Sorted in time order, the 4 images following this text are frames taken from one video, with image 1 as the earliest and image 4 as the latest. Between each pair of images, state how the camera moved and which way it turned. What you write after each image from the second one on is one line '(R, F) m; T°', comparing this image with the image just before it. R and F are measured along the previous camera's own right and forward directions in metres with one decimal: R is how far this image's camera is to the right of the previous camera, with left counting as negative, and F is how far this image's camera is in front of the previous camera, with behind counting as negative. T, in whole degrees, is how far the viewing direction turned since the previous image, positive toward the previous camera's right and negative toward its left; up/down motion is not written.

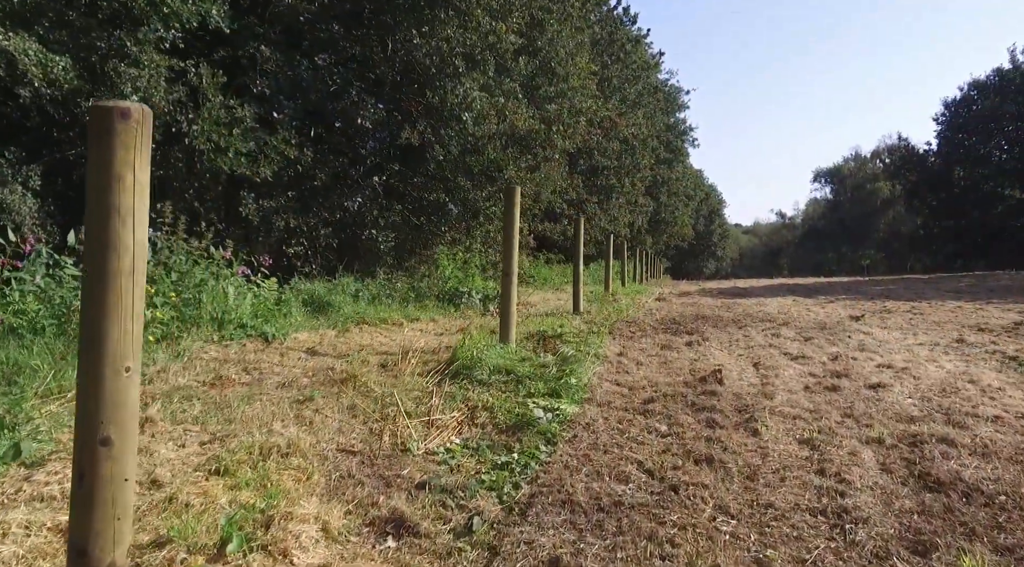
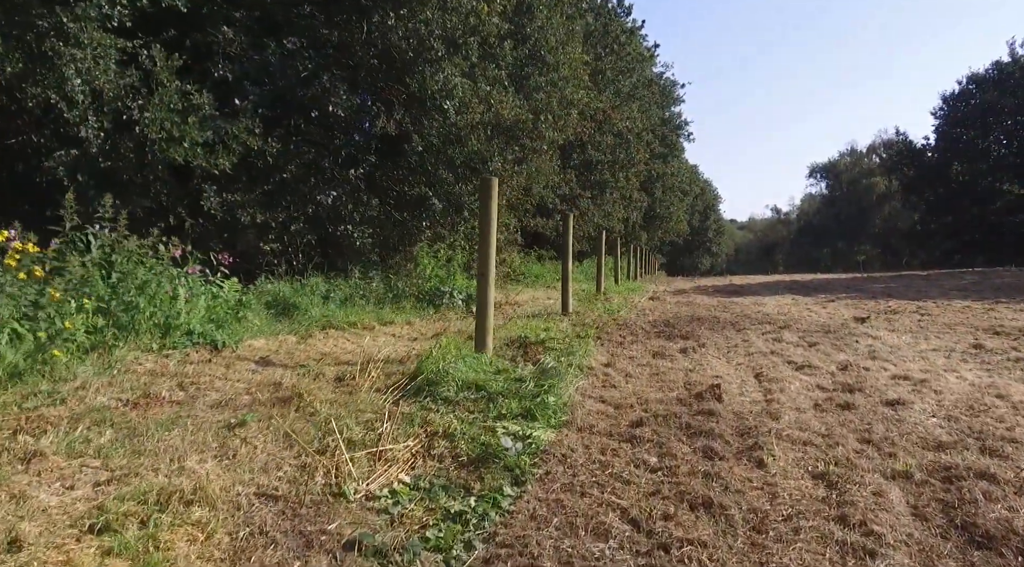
(+0.2, +0.7) m; 0°
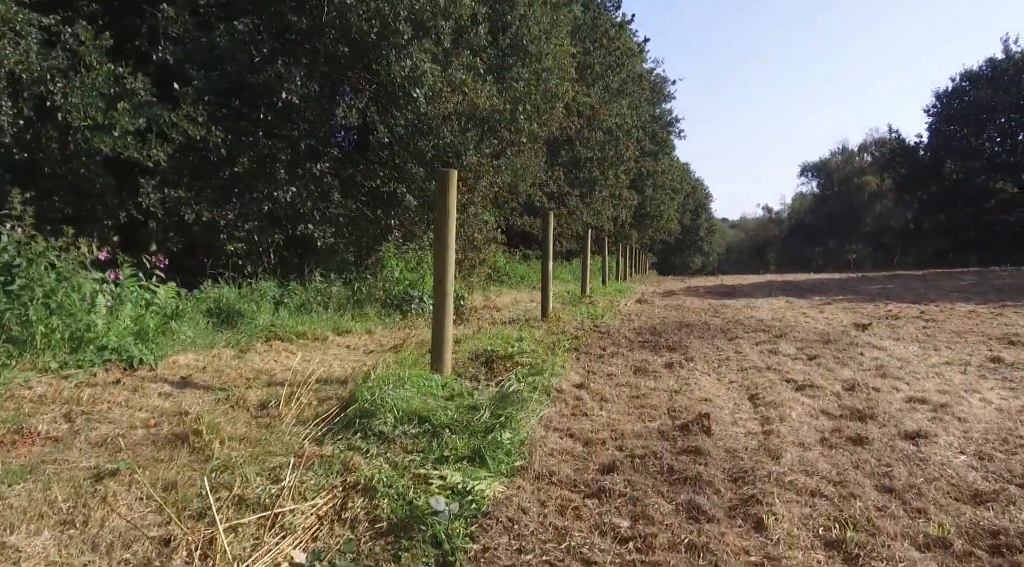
(+0.2, +0.8) m; +1°
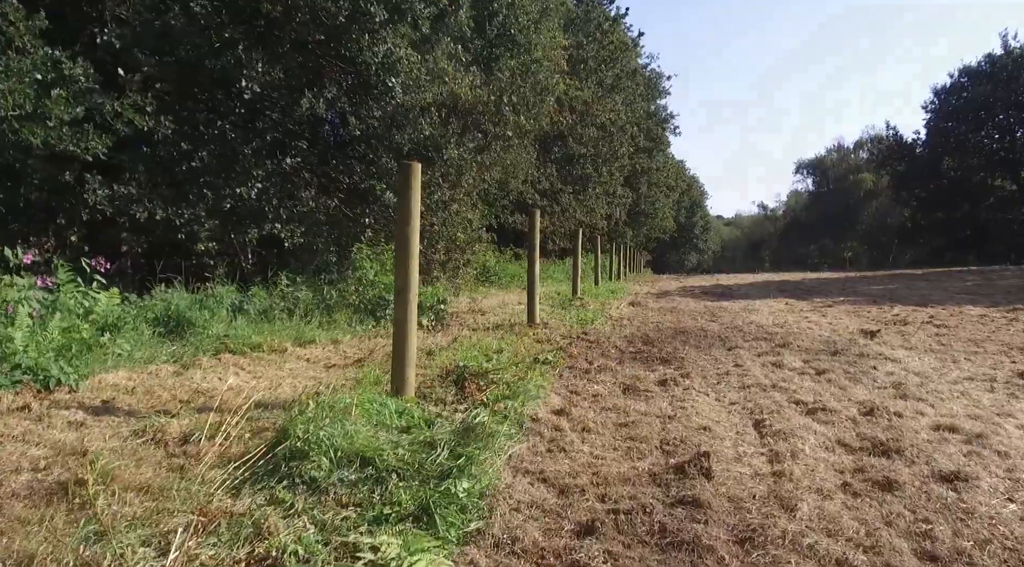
(+0.2, +0.7) m; 0°
